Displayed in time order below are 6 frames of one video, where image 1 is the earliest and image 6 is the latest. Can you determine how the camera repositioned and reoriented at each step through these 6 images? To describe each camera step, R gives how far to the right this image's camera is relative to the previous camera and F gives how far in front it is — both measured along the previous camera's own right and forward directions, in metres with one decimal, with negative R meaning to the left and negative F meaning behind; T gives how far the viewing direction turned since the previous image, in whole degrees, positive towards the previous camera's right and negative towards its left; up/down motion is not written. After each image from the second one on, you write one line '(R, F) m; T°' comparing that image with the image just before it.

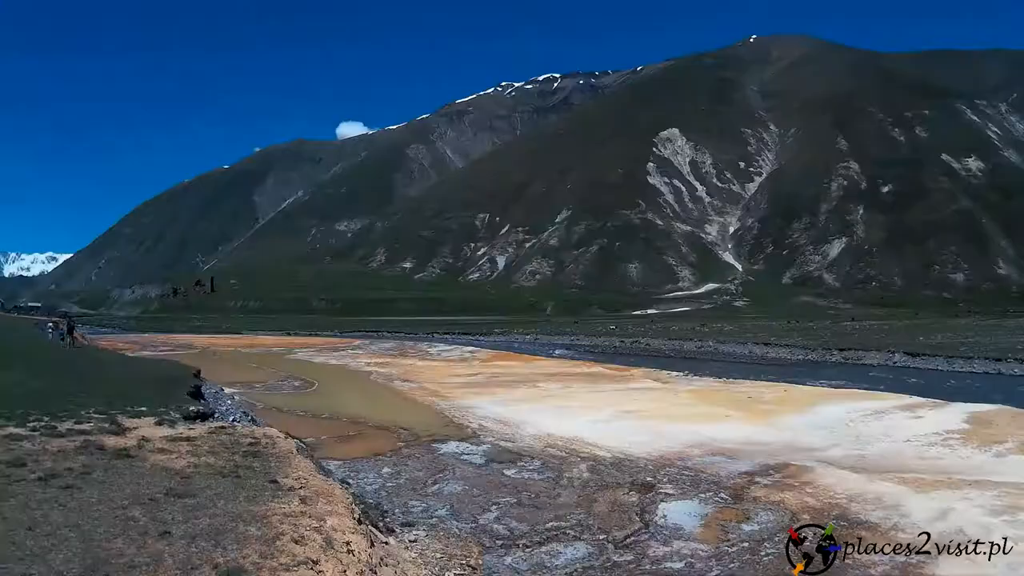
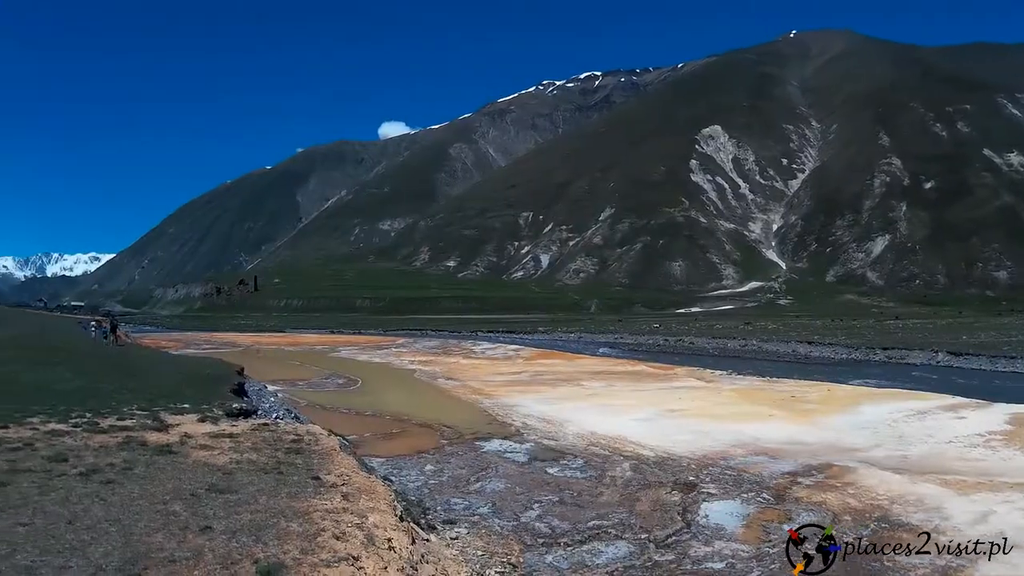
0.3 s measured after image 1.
(-0.2, -0.2) m; -2°
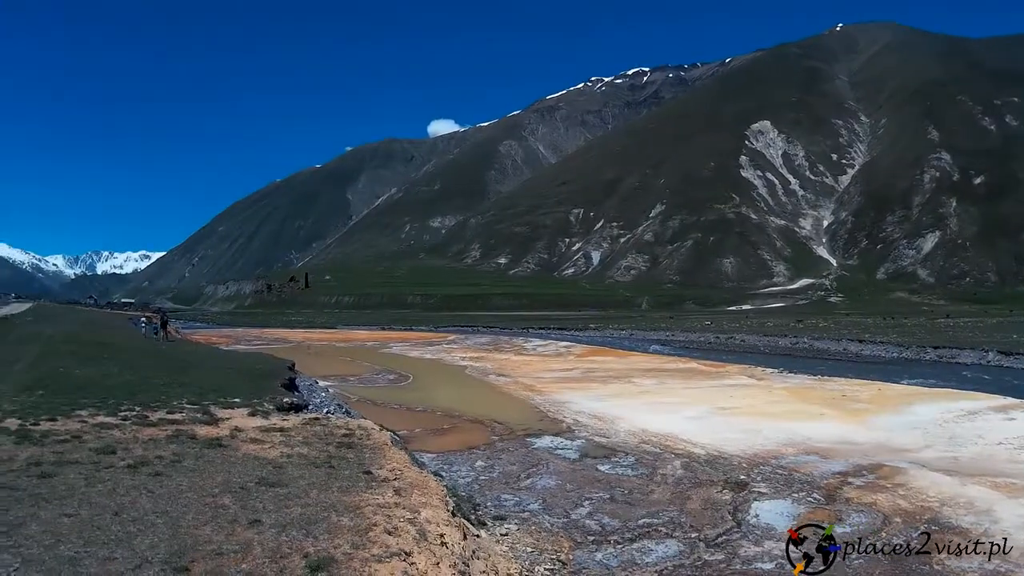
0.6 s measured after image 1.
(-0.3, -0.3) m; -3°
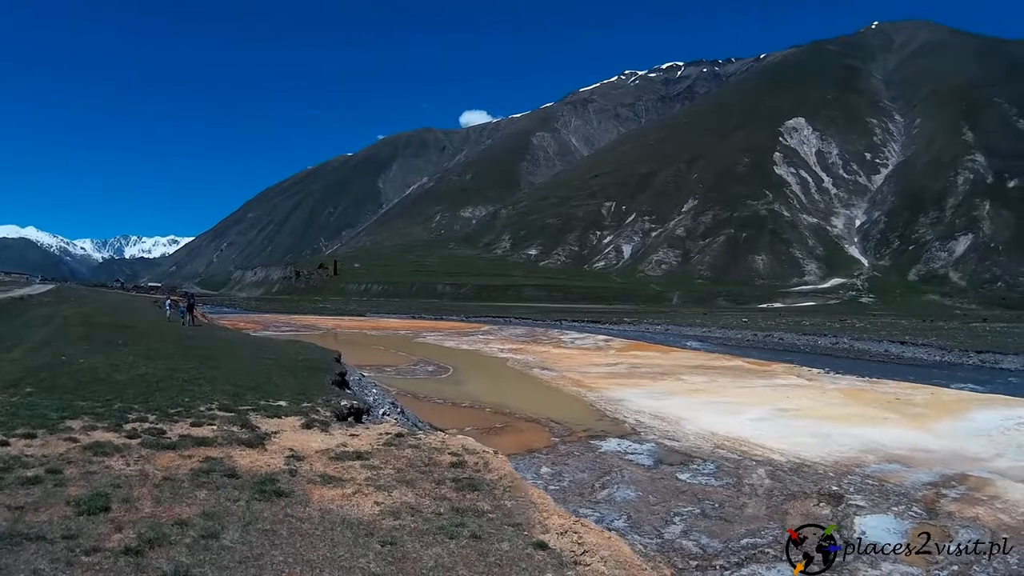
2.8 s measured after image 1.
(-1.3, +1.0) m; -2°
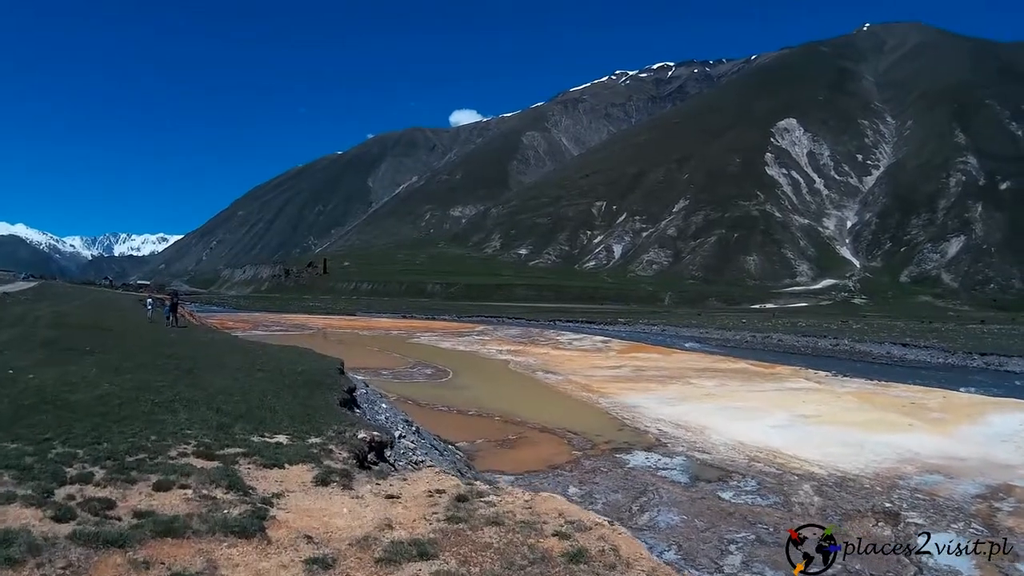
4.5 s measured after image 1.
(-0.8, +1.3) m; +1°
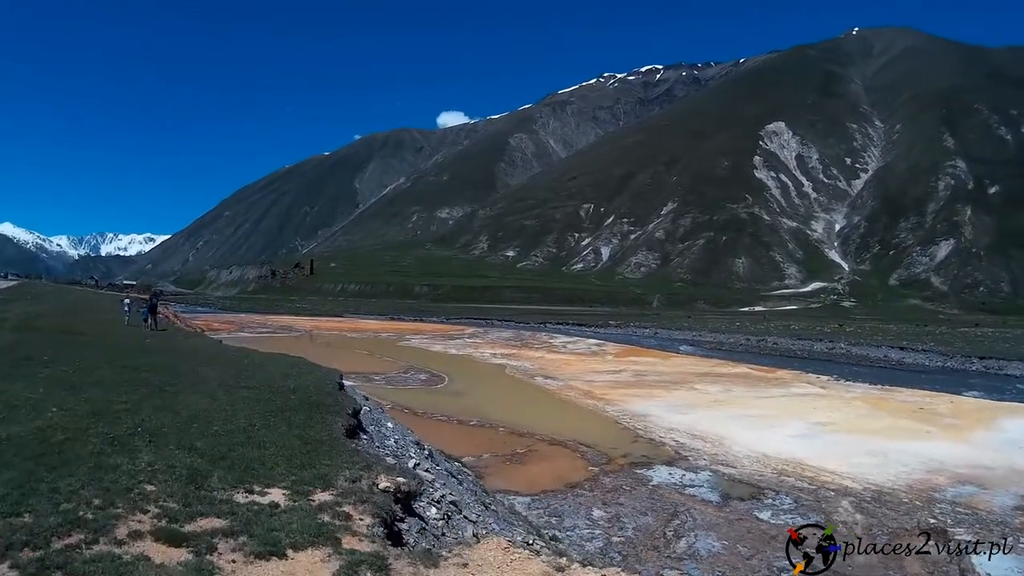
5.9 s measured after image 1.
(-0.6, +1.2) m; +1°
